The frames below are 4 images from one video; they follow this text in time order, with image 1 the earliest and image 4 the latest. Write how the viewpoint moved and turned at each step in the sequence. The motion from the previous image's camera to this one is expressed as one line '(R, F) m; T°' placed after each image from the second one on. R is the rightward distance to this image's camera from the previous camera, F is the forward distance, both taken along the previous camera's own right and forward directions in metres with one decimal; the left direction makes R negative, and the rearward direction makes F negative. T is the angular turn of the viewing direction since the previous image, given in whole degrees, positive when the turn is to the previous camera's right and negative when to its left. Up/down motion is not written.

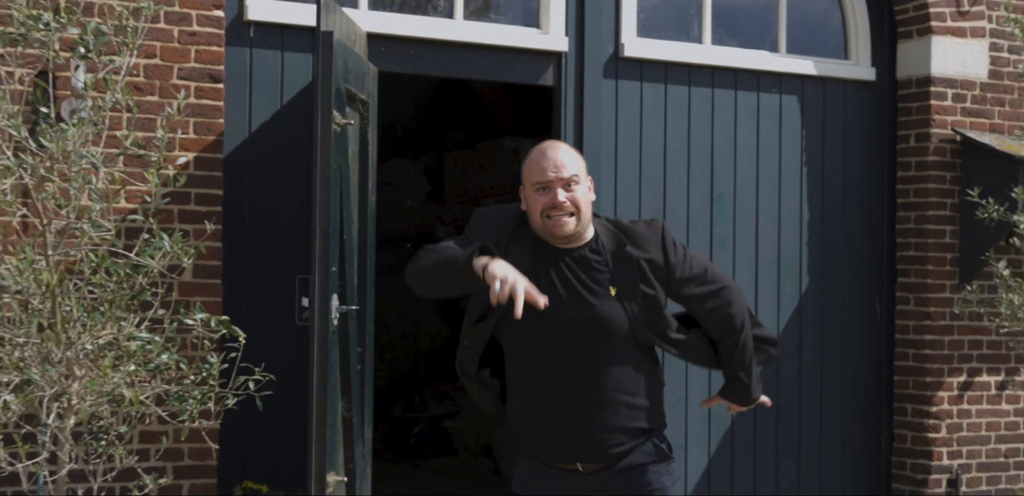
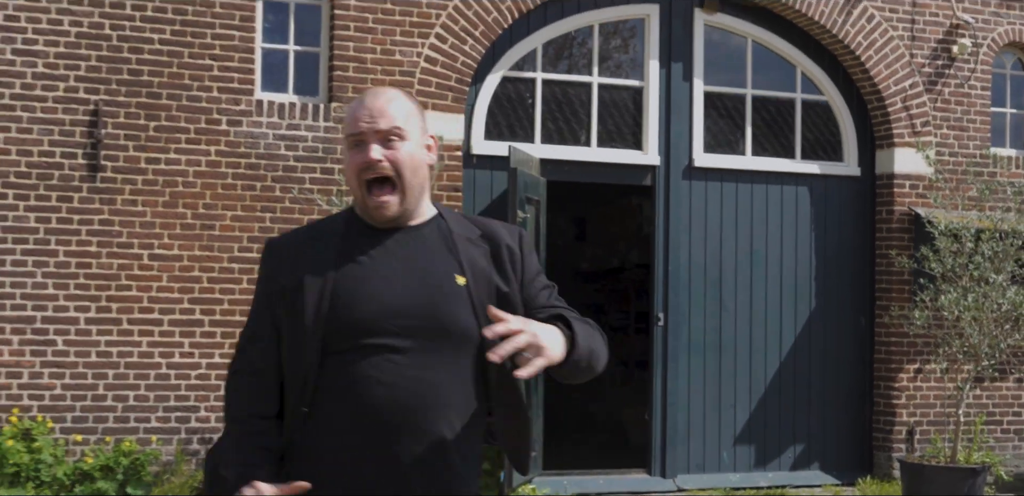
(+0.2, -3.4) m; -5°
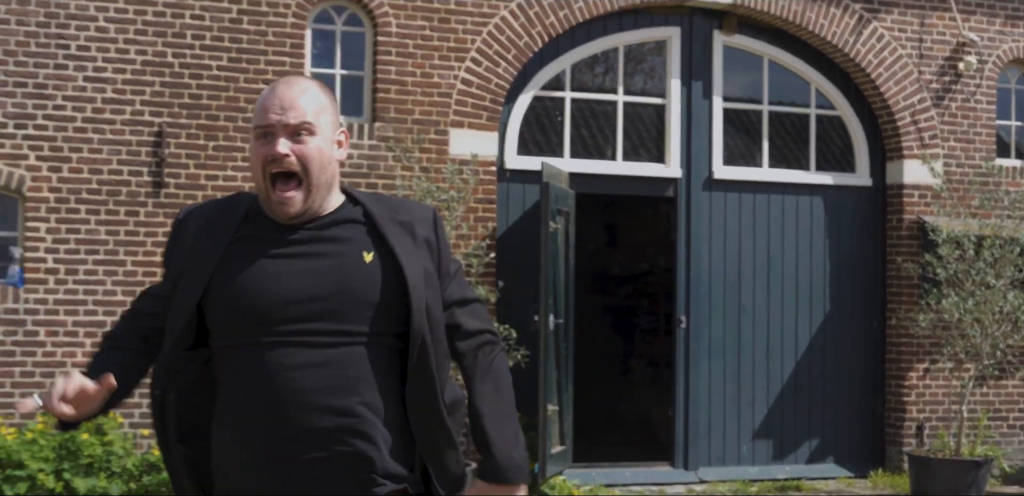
(0.0, -0.6) m; -1°
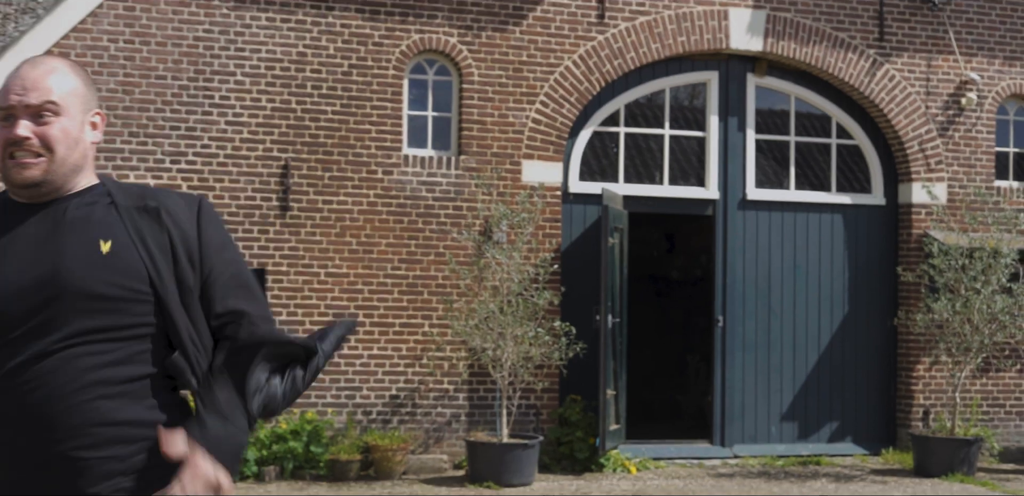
(+0.1, -1.7) m; -3°
